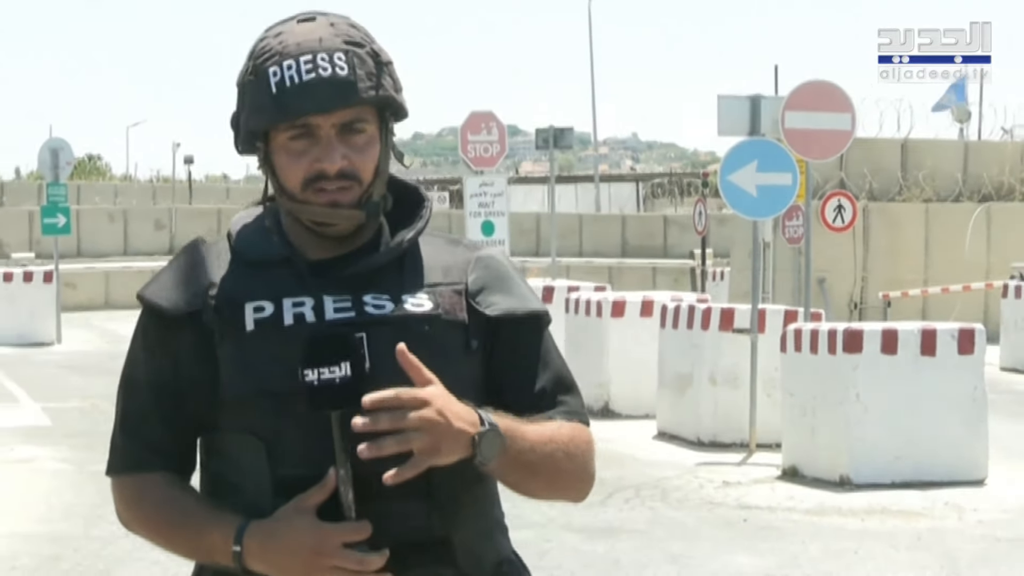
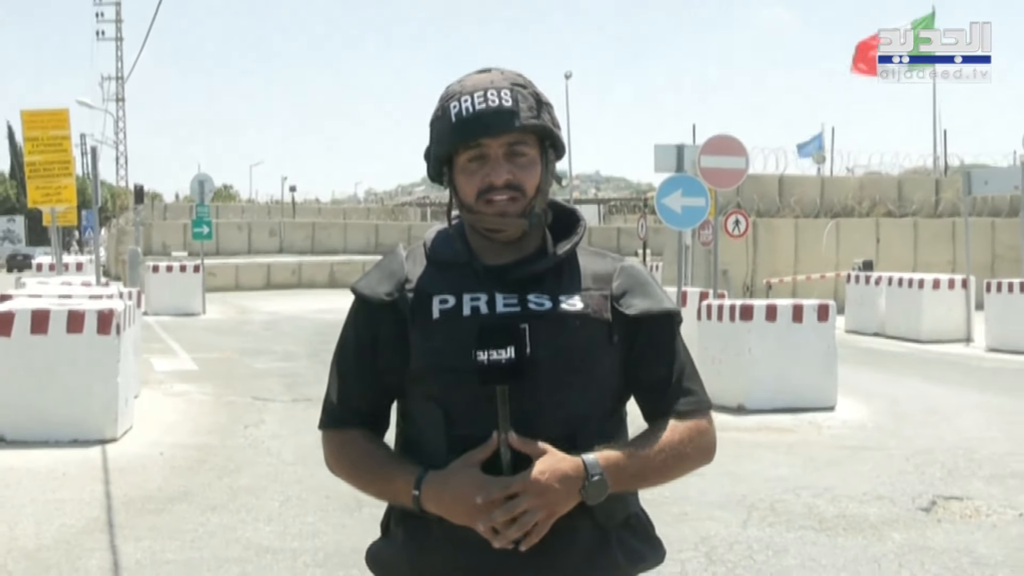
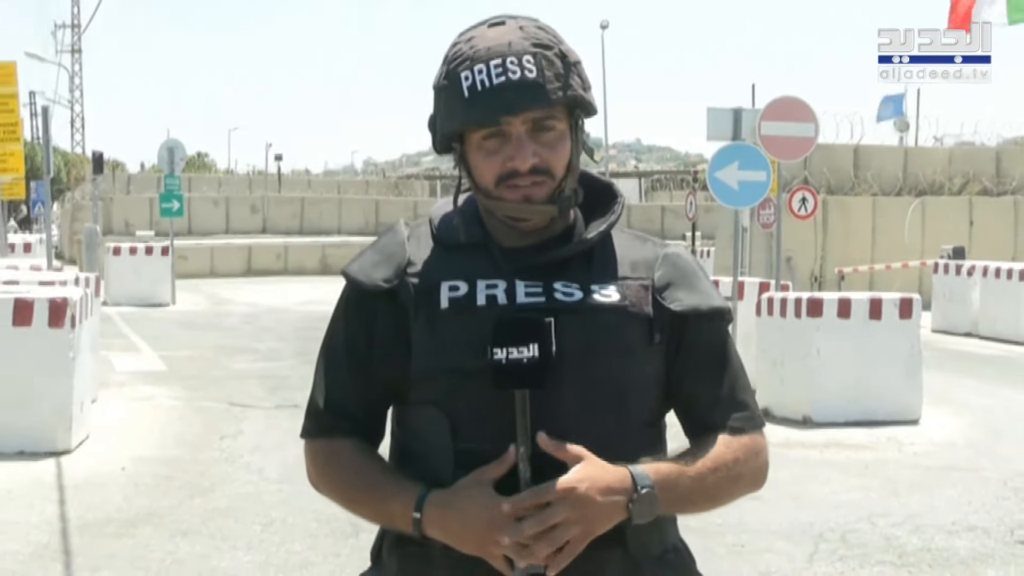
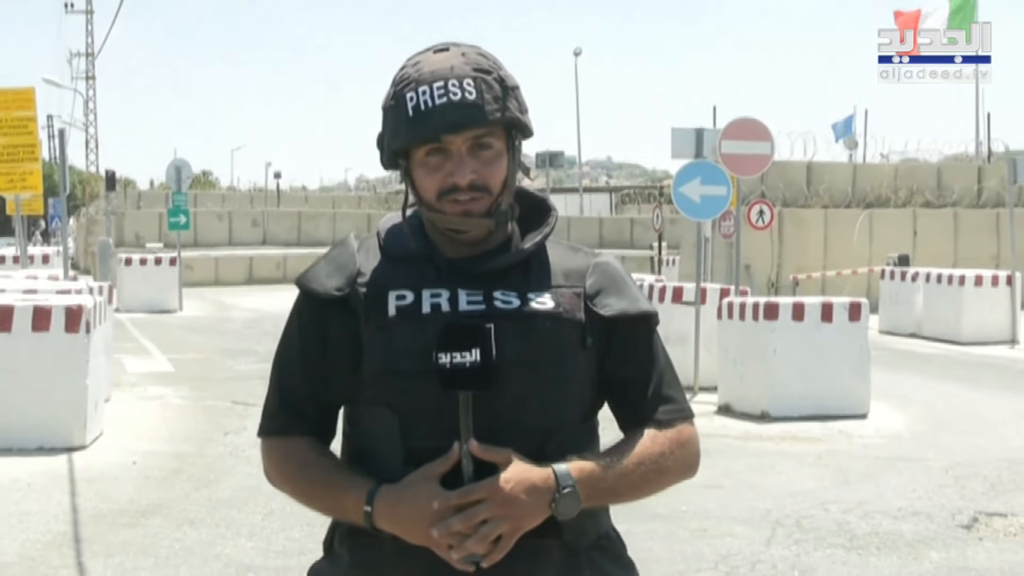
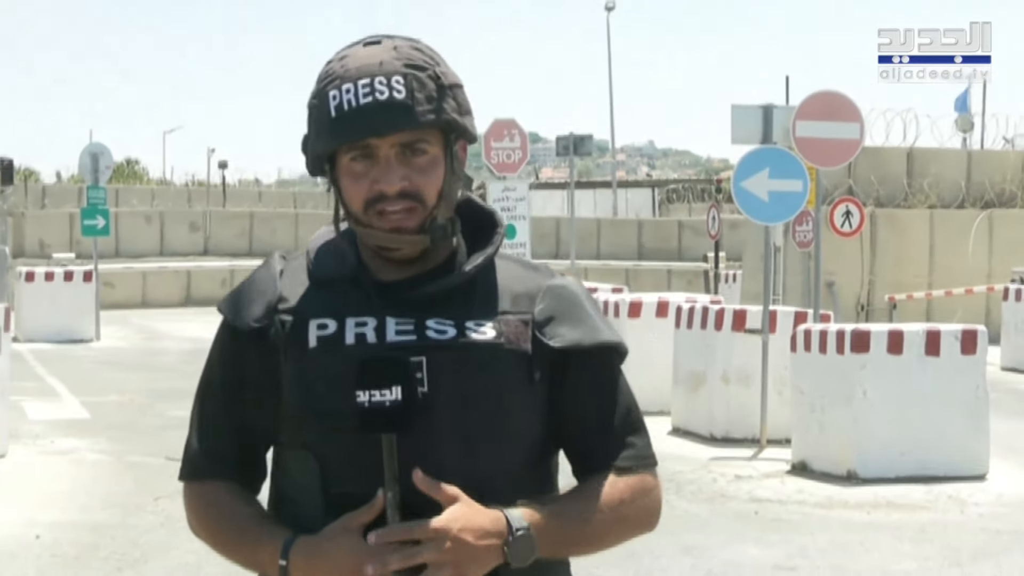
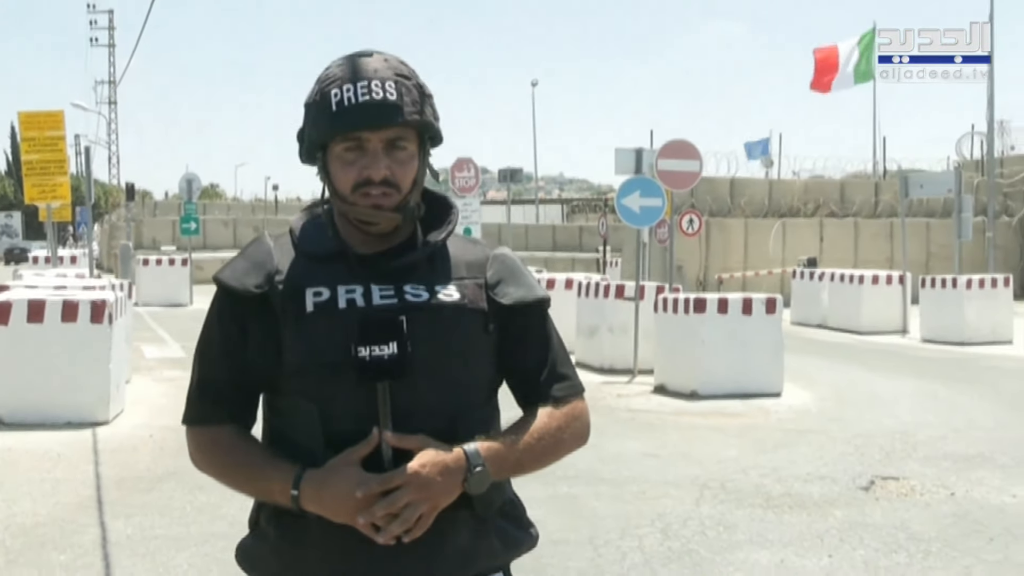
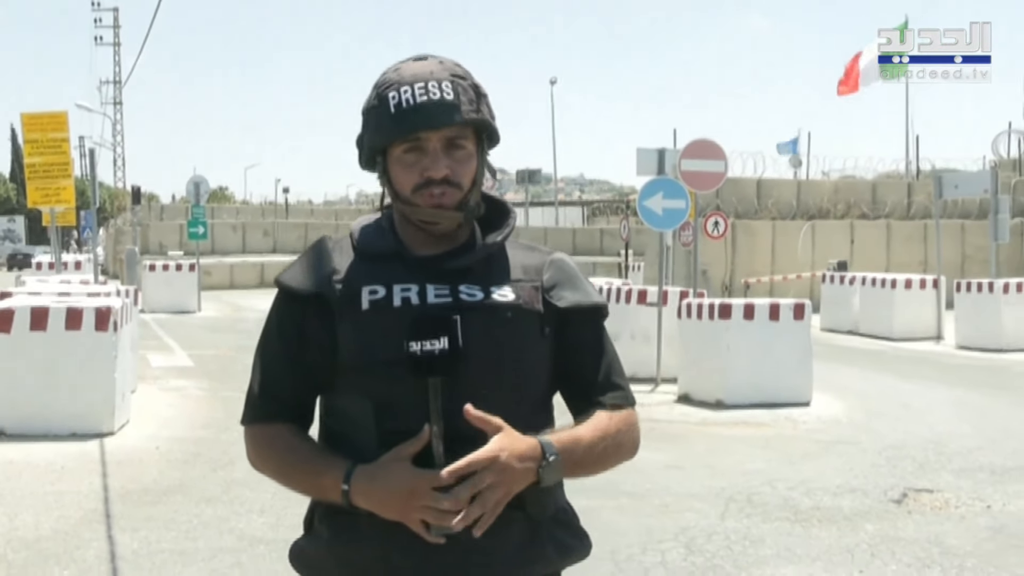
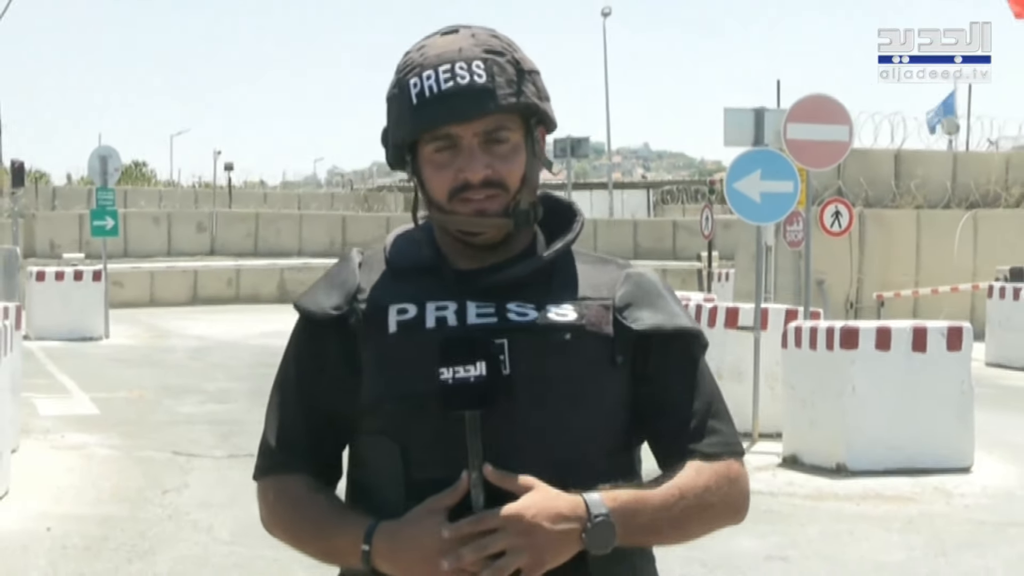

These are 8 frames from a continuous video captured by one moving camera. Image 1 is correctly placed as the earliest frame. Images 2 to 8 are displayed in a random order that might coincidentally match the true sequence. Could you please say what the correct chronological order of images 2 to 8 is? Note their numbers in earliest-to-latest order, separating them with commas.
5, 8, 3, 4, 2, 7, 6
